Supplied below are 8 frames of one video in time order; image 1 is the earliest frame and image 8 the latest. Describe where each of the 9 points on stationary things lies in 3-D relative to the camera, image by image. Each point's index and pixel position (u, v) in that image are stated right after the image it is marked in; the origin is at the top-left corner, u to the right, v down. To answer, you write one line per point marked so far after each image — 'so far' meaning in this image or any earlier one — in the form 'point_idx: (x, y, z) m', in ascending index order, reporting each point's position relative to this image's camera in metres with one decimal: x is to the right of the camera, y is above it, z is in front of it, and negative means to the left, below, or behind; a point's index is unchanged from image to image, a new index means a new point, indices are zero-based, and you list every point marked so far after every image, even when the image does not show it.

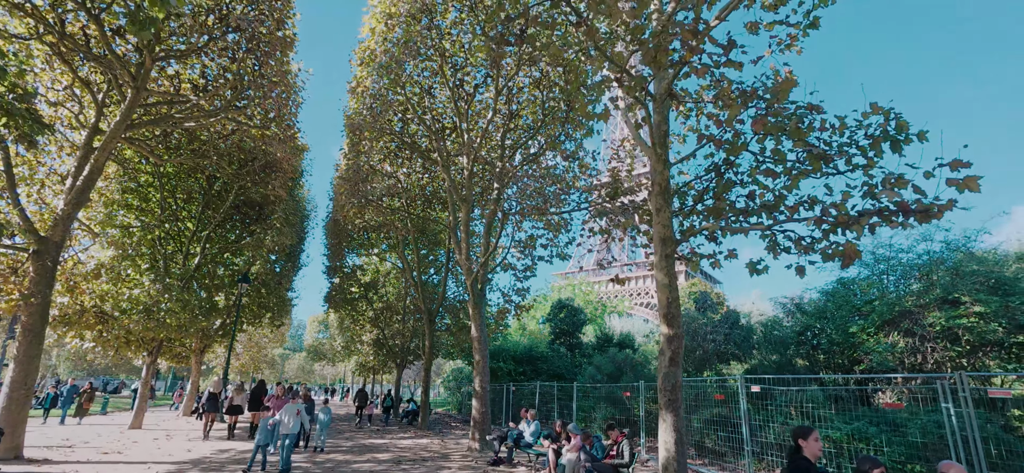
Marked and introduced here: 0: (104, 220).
0: (-15.3, +0.6, +18.0) m
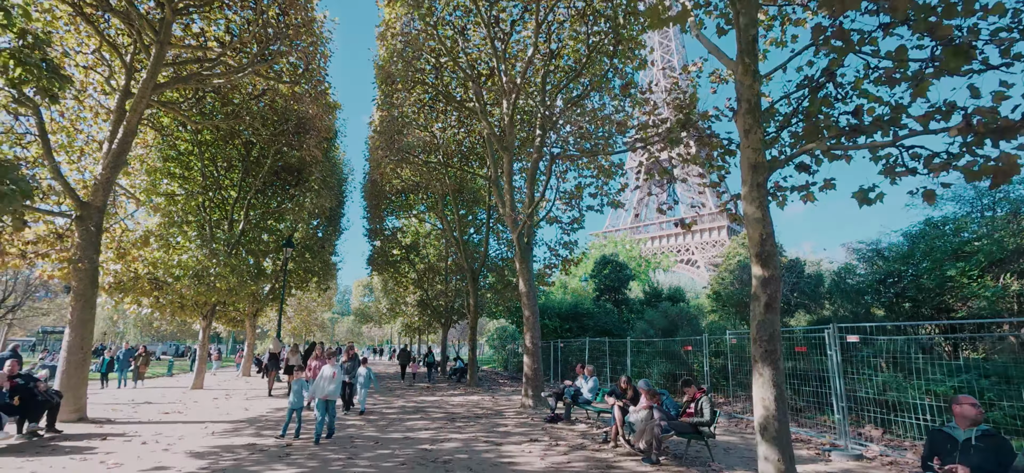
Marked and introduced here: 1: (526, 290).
0: (-13.7, +1.9, +18.0) m
1: (+0.4, -1.6, +14.5) m
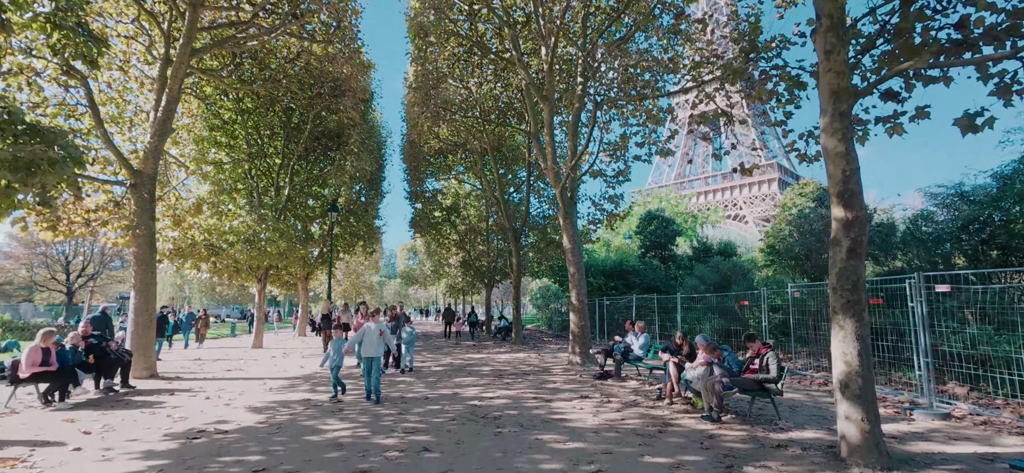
0: (-12.2, +3.1, +18.5) m
1: (+1.7, -0.3, +14.0) m
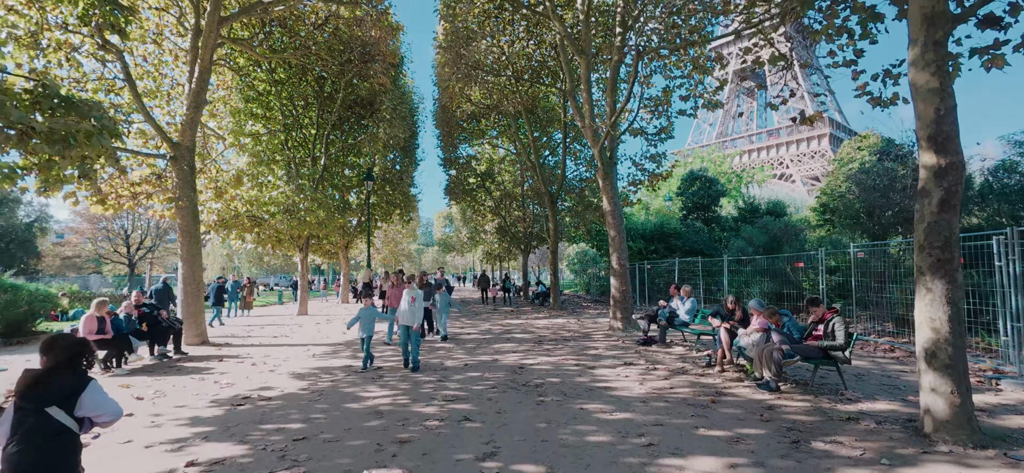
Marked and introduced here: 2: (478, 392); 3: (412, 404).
0: (-10.8, +4.2, +18.7) m
1: (+2.8, +0.8, +13.5) m
2: (-0.5, -2.2, +6.7) m
3: (-1.3, -2.2, +6.1) m
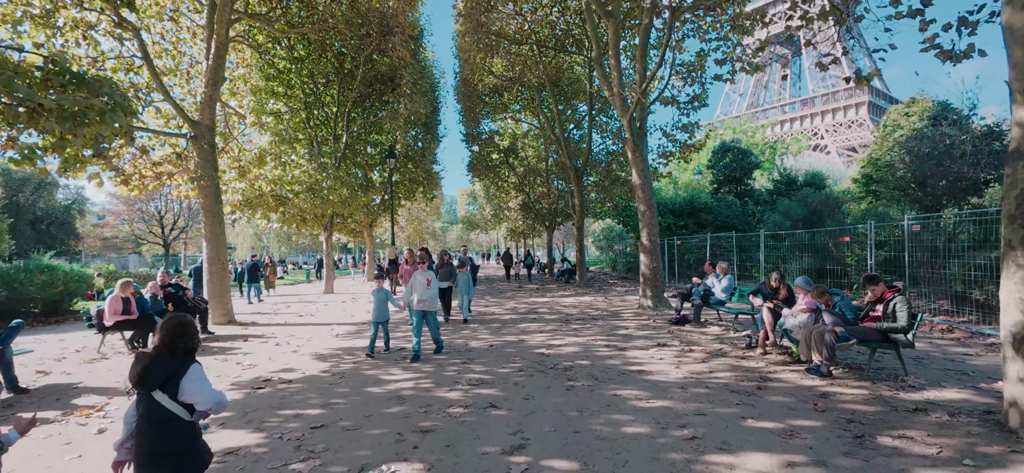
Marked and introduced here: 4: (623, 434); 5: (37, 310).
0: (-9.9, +5.0, +18.5) m
1: (+3.4, +1.5, +12.8) m
2: (-0.1, -1.9, +6.4) m
3: (-0.9, -1.9, +5.9) m
4: (+1.0, -1.8, +4.3) m
5: (-14.1, -2.2, +14.1) m
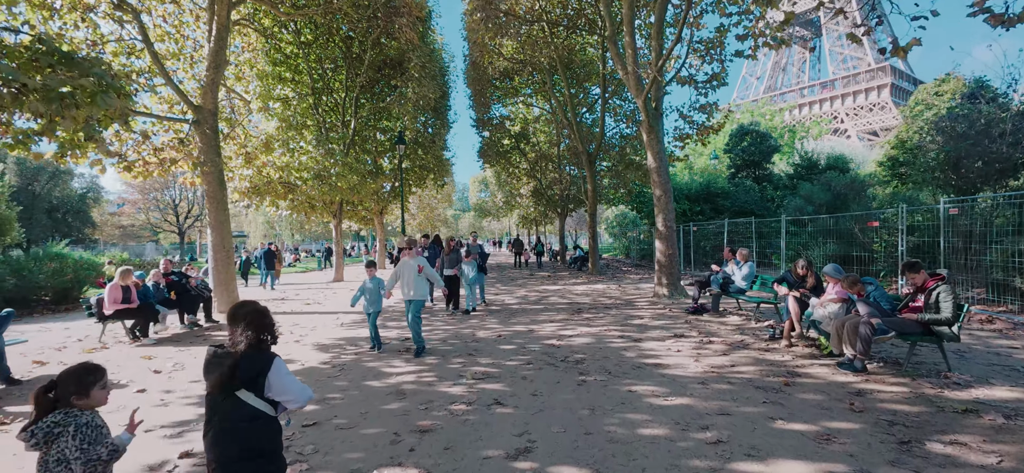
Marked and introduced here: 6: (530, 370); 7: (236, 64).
0: (-9.5, +5.5, +18.3) m
1: (+3.7, +1.8, +12.3) m
2: (0.0, -1.7, +6.0) m
3: (-0.9, -1.7, +5.5) m
4: (+1.0, -1.7, +3.9) m
5: (-13.8, -1.8, +14.2) m
6: (+0.2, -1.7, +5.9) m
7: (-9.7, +6.1, +16.8) m
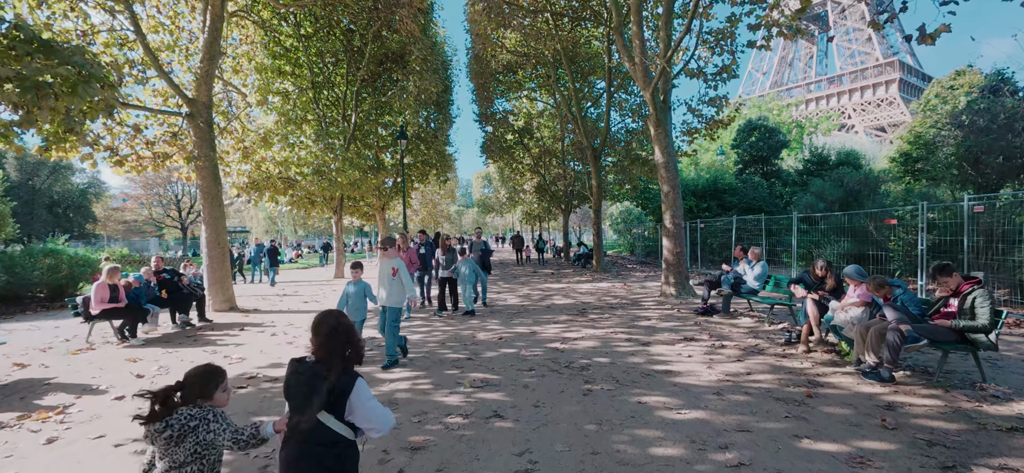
0: (-9.4, +5.6, +17.9) m
1: (+3.8, +1.9, +11.9) m
2: (0.0, -1.6, +5.7) m
3: (-0.9, -1.7, +5.2) m
4: (+1.0, -1.7, +3.6) m
5: (-13.7, -1.7, +13.9) m
6: (+0.2, -1.6, +5.6) m
7: (-9.6, +6.2, +16.5) m
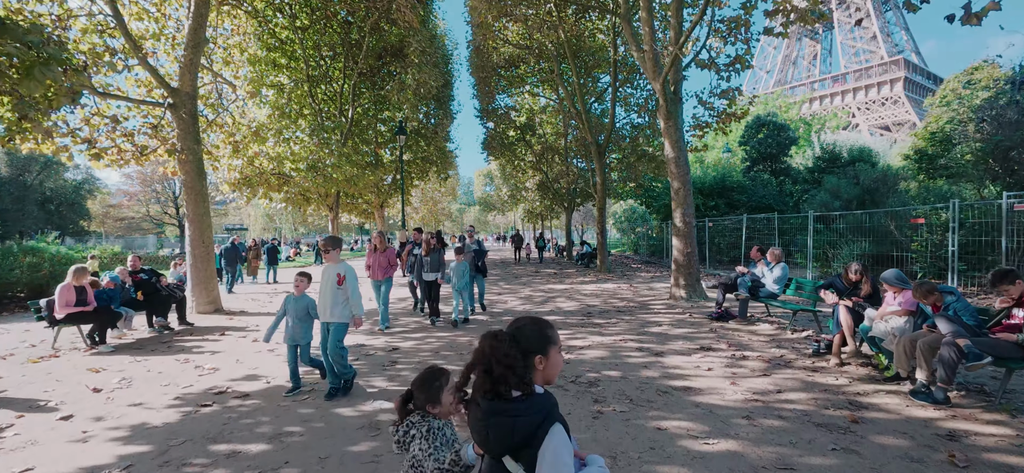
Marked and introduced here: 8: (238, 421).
0: (-9.3, +5.7, +17.3) m
1: (+3.8, +1.9, +11.2) m
2: (0.0, -1.6, +5.0) m
3: (-0.9, -1.7, +4.6) m
4: (+1.0, -1.7, +2.9) m
5: (-13.7, -1.6, +13.3) m
6: (+0.2, -1.6, +5.0) m
7: (-9.6, +6.3, +15.9) m
8: (-2.5, -1.7, +4.5) m
